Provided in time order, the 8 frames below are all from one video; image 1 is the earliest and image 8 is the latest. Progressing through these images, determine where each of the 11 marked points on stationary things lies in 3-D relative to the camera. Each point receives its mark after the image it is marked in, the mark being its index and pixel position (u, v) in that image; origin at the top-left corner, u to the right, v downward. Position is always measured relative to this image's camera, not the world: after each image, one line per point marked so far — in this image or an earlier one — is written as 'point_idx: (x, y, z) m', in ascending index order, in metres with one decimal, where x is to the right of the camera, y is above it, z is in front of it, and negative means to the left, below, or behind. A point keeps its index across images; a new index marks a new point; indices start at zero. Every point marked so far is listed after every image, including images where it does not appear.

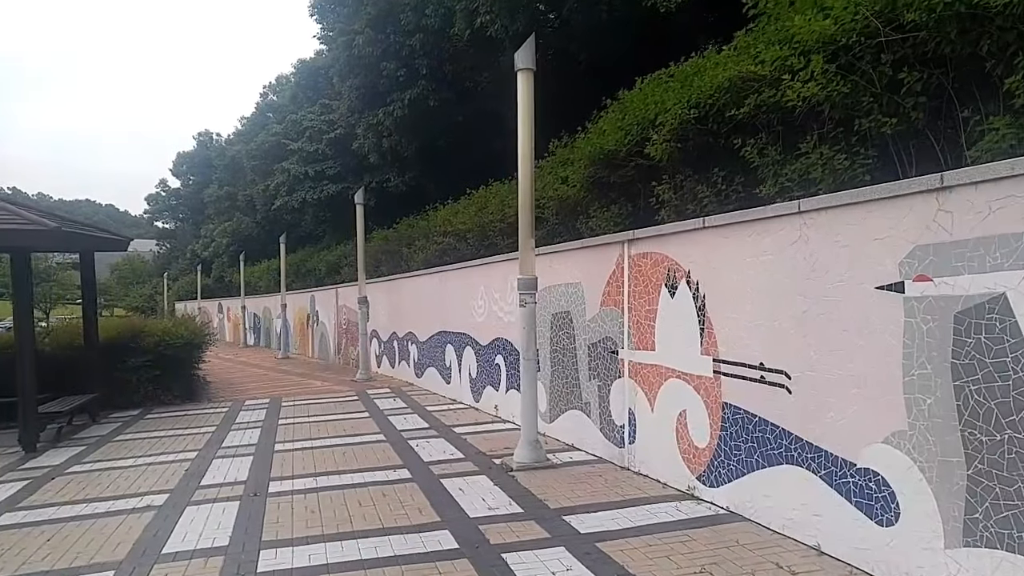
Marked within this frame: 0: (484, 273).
0: (-0.4, +0.2, +8.7) m
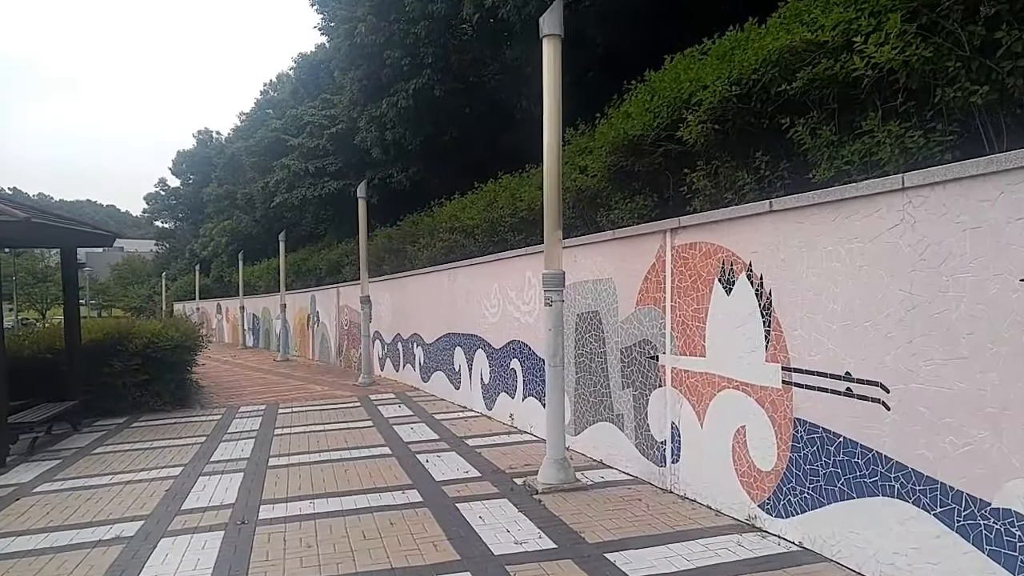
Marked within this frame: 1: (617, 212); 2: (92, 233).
0: (-0.2, +0.2, +8.0) m
1: (+1.2, +0.9, +8.4) m
2: (-5.5, +0.7, +9.6) m
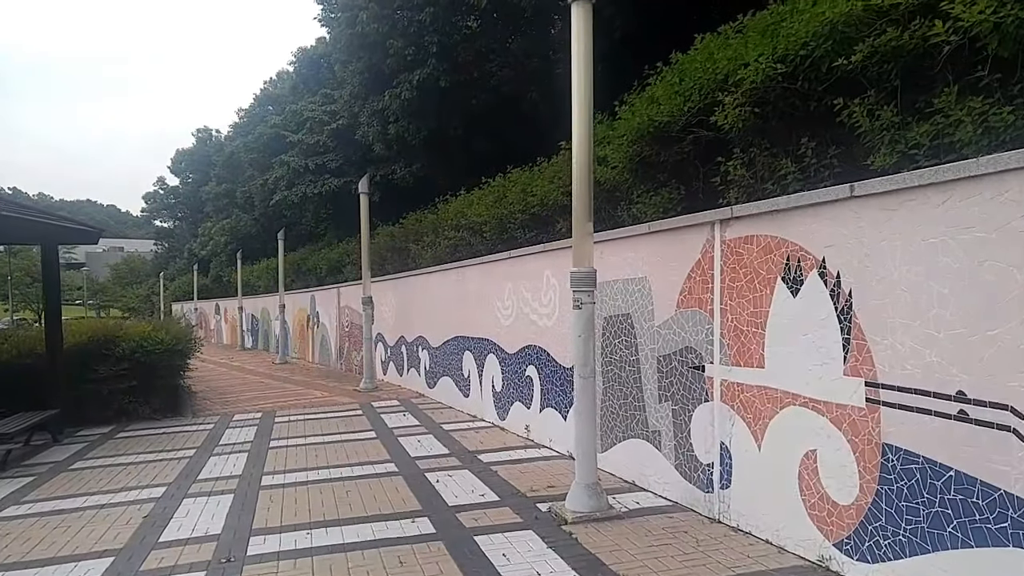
0: (0.0, +0.2, +7.4) m
1: (+1.3, +0.9, +7.7) m
2: (-5.3, +0.7, +9.0) m
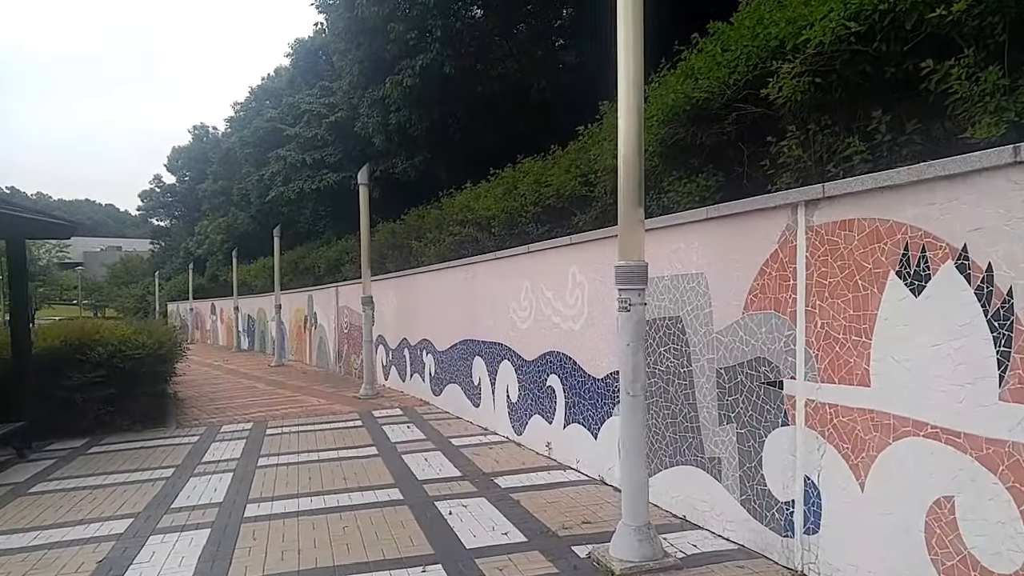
0: (+0.1, +0.2, +6.6) m
1: (+1.5, +0.9, +6.9) m
2: (-5.2, +0.7, +8.2) m
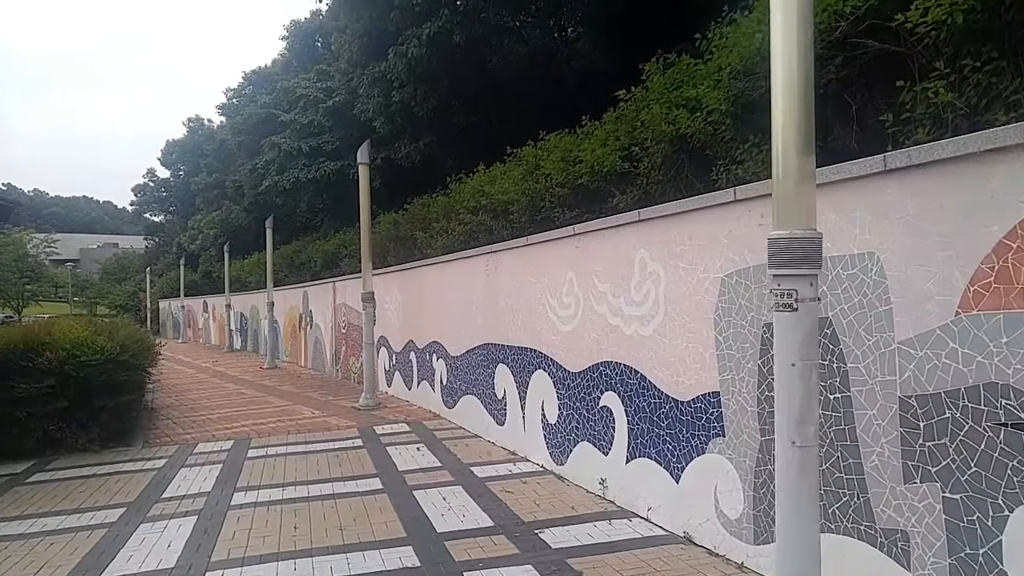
0: (+0.4, +0.3, +5.2) m
1: (+1.8, +0.9, +5.6) m
2: (-4.9, +0.8, +6.8) m
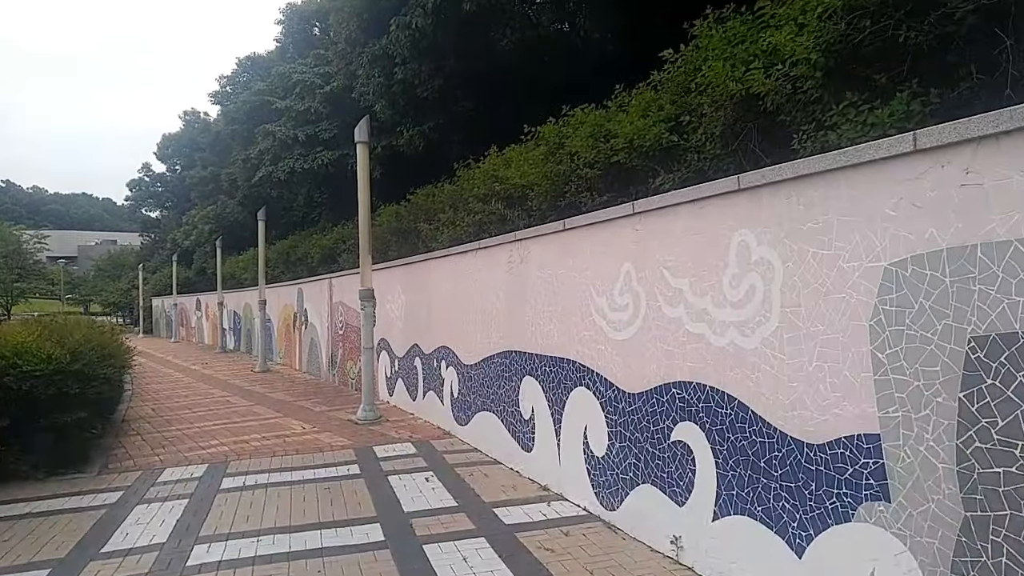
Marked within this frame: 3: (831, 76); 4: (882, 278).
0: (+0.6, +0.3, +4.0) m
1: (+2.0, +0.9, +4.4) m
2: (-4.7, +0.8, +5.6) m
3: (+1.9, +1.3, +4.3) m
4: (+1.2, 0.0, +2.4) m
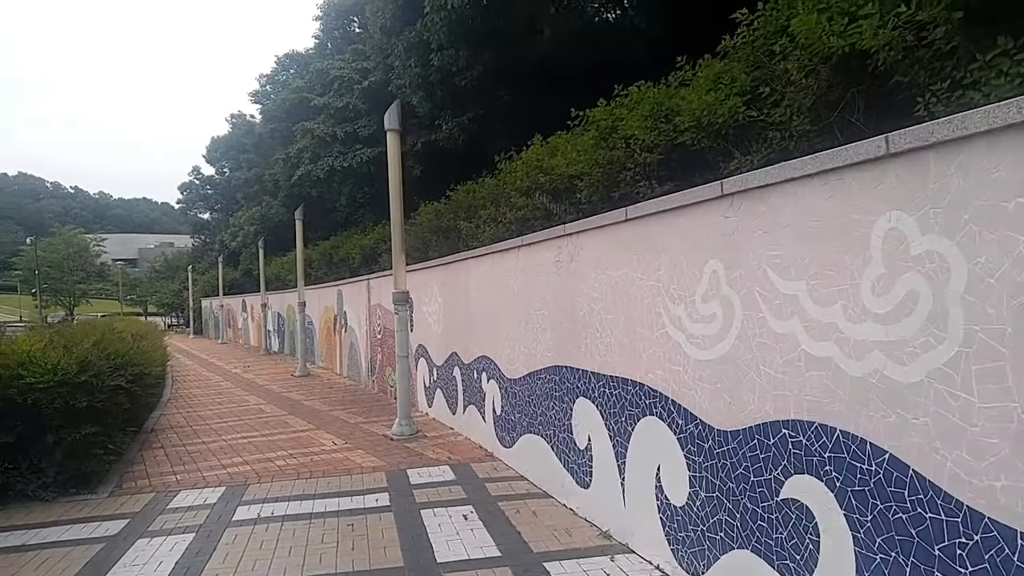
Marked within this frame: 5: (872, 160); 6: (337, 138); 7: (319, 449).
0: (+0.9, +0.3, +3.1) m
1: (+2.2, +0.9, +3.4) m
2: (-4.3, +0.8, +5.1) m
3: (+2.2, +1.3, +3.3) m
4: (+1.4, 0.0, +1.5) m
5: (+1.1, +0.4, +2.2) m
6: (-4.4, +3.9, +18.8) m
7: (-1.9, -1.6, +7.3) m
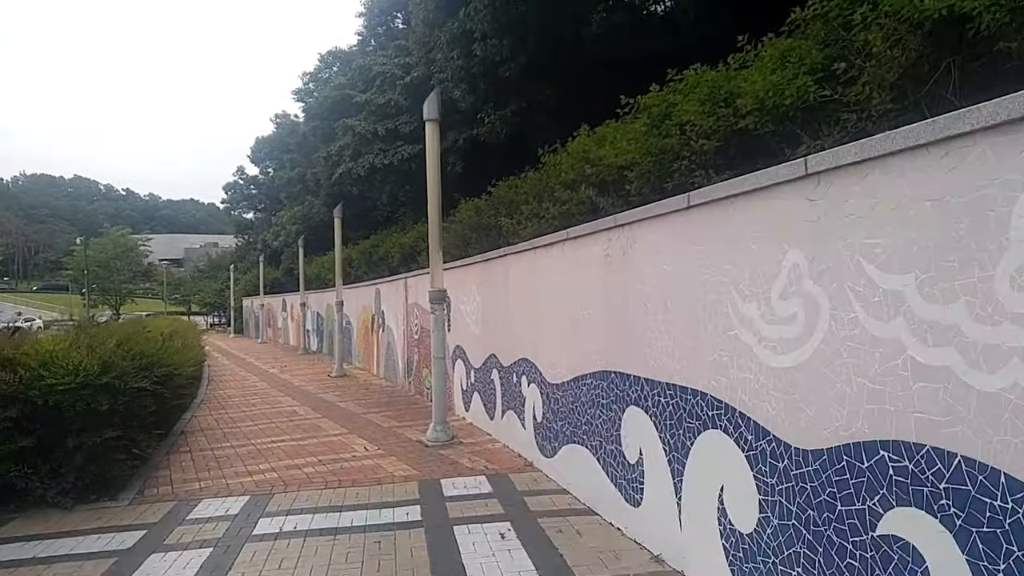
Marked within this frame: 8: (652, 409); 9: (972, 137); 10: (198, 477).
0: (+1.0, +0.3, +2.7) m
1: (+2.4, +0.9, +2.9) m
2: (-4.0, +0.8, +4.9) m
3: (+2.4, +1.3, +2.8) m
4: (+1.4, 0.0, +1.0) m
5: (+1.2, +0.4, +1.7) m
6: (-3.4, +3.9, +18.6) m
7: (-1.5, -1.6, +7.0) m
8: (+0.7, -0.6, +3.8) m
9: (+1.2, +0.4, +1.9) m
10: (-2.7, -1.6, +6.3) m
